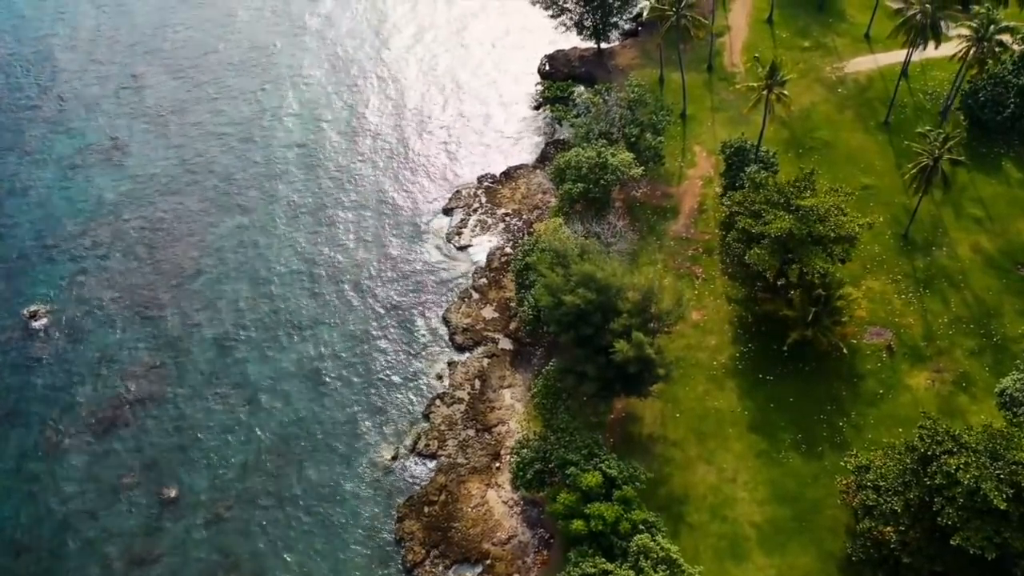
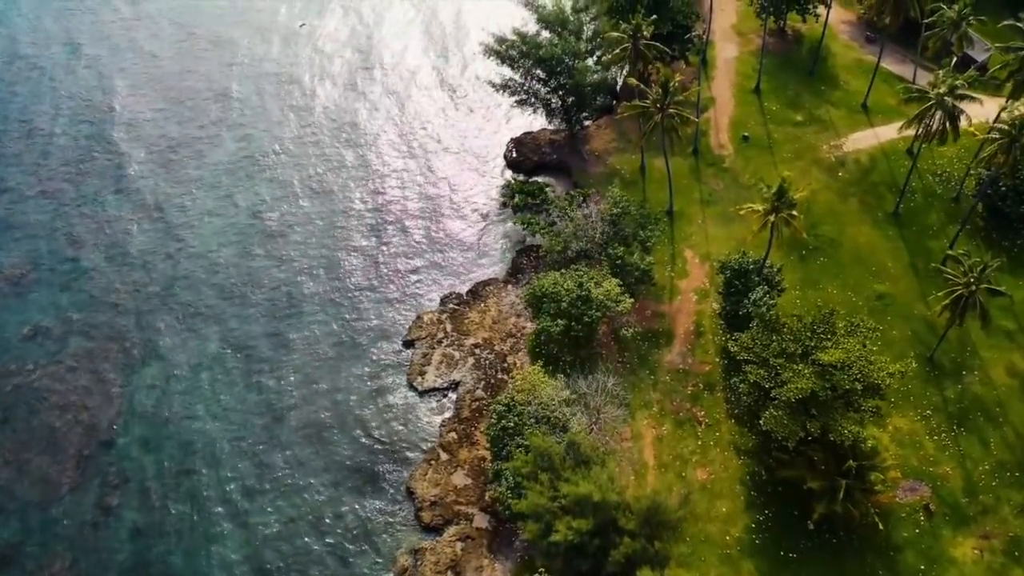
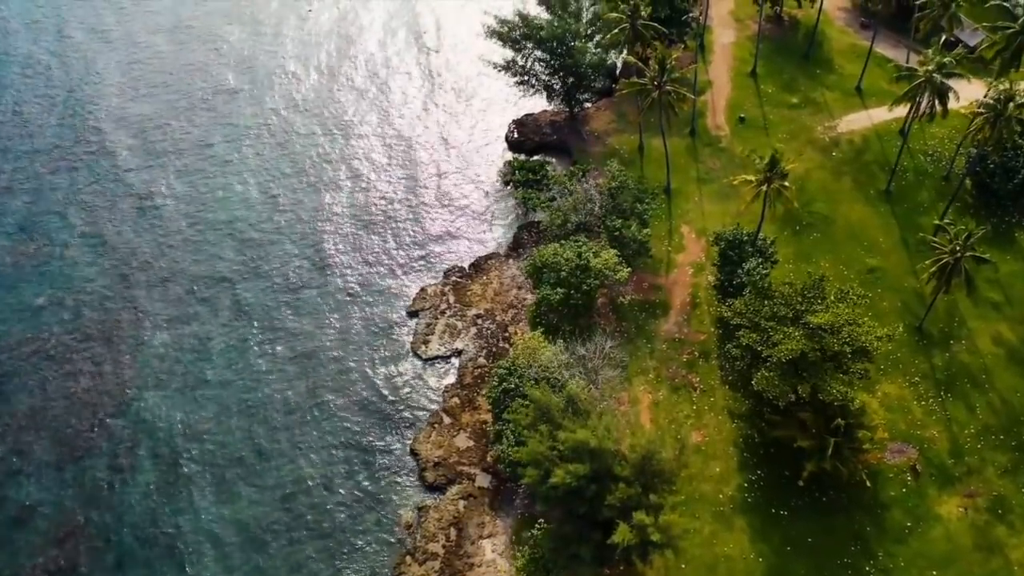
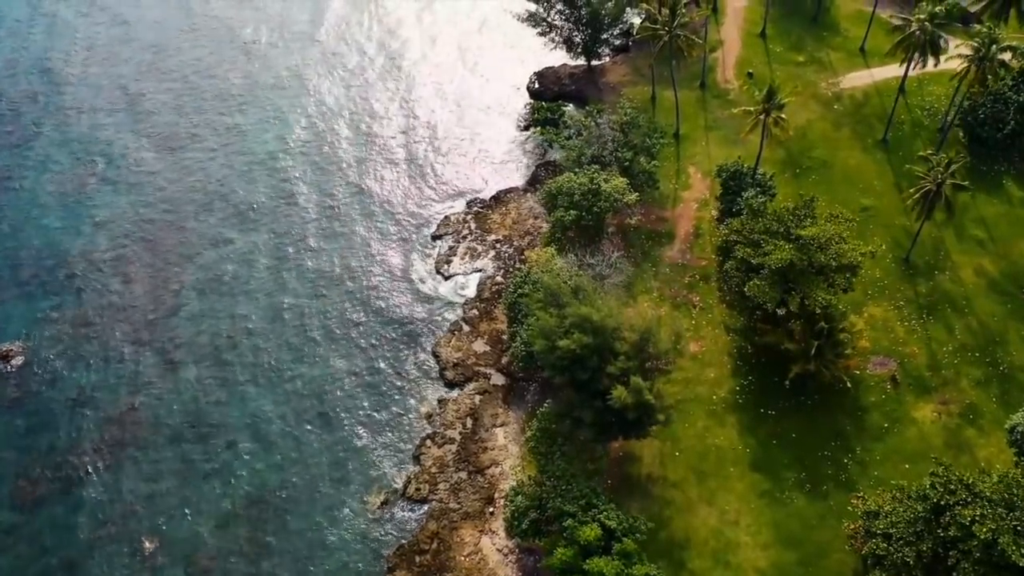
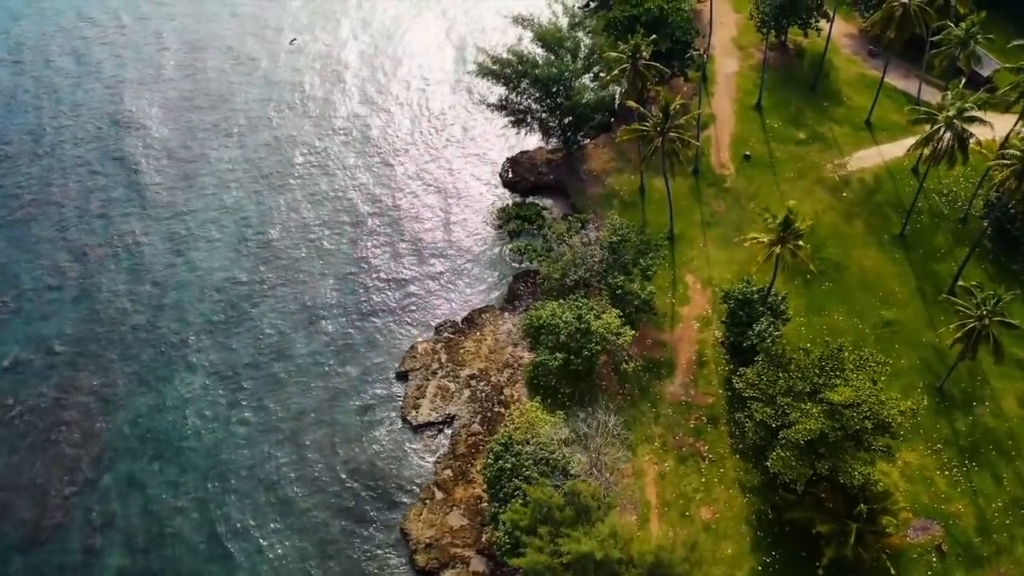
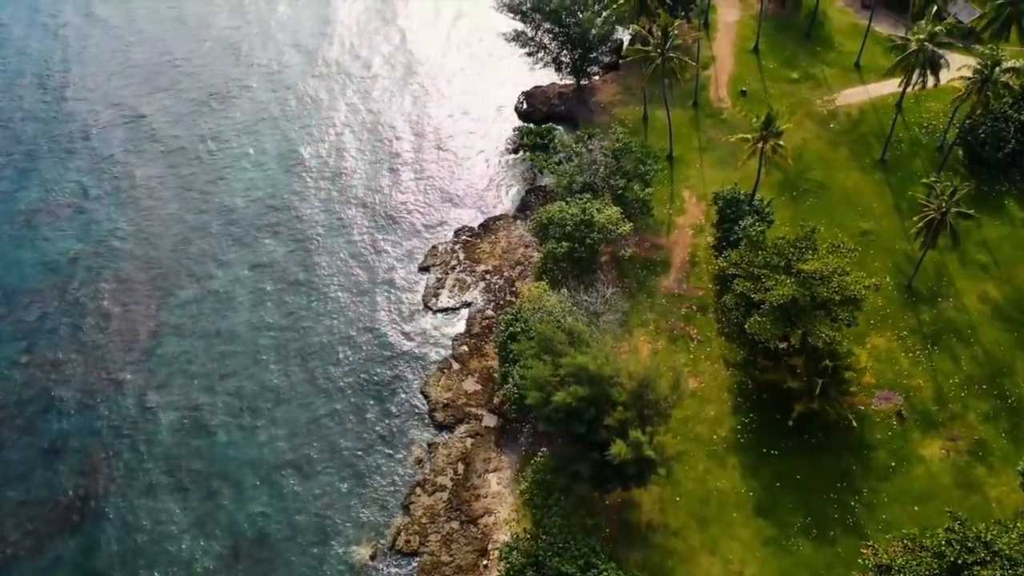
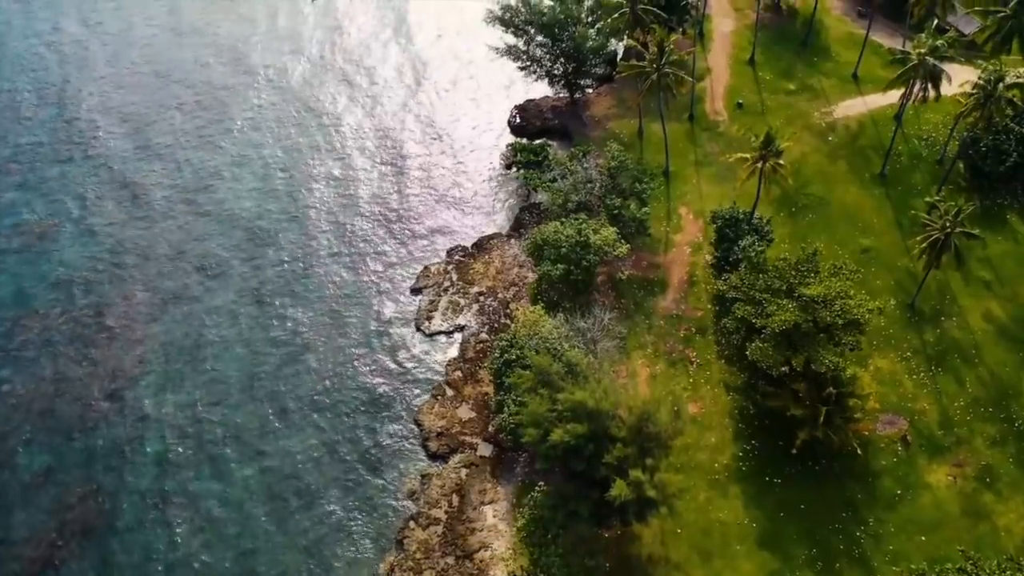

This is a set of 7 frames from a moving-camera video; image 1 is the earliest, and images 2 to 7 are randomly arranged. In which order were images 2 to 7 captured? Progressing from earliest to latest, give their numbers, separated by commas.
4, 6, 7, 3, 2, 5
